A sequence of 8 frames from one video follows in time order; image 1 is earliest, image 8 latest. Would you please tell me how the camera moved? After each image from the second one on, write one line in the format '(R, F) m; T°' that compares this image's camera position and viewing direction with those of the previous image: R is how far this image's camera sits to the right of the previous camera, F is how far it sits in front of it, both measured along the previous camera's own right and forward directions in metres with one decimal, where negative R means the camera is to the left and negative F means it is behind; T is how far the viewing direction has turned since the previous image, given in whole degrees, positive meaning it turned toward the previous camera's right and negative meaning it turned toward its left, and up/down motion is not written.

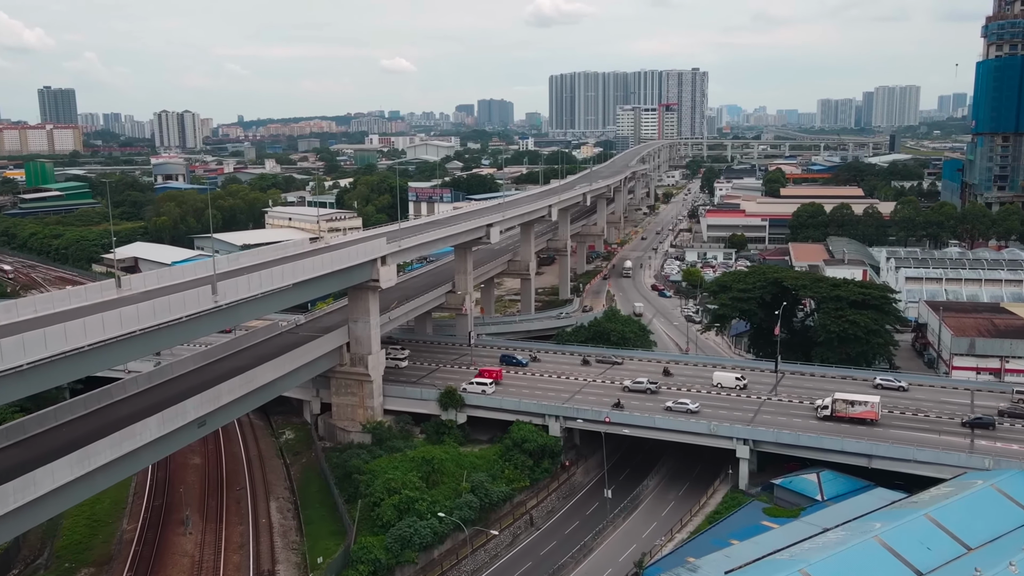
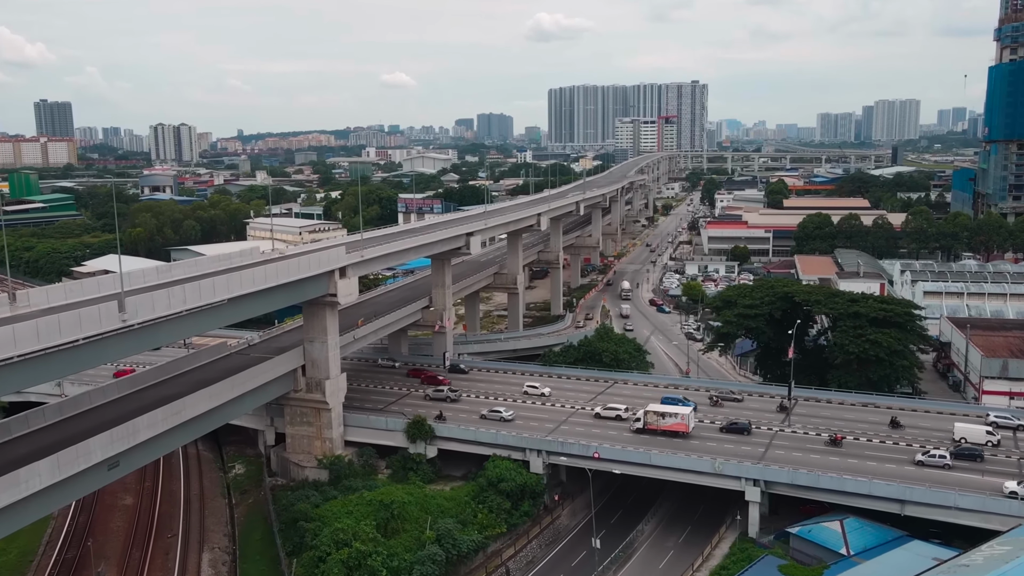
(+0.8, +4.6) m; 0°
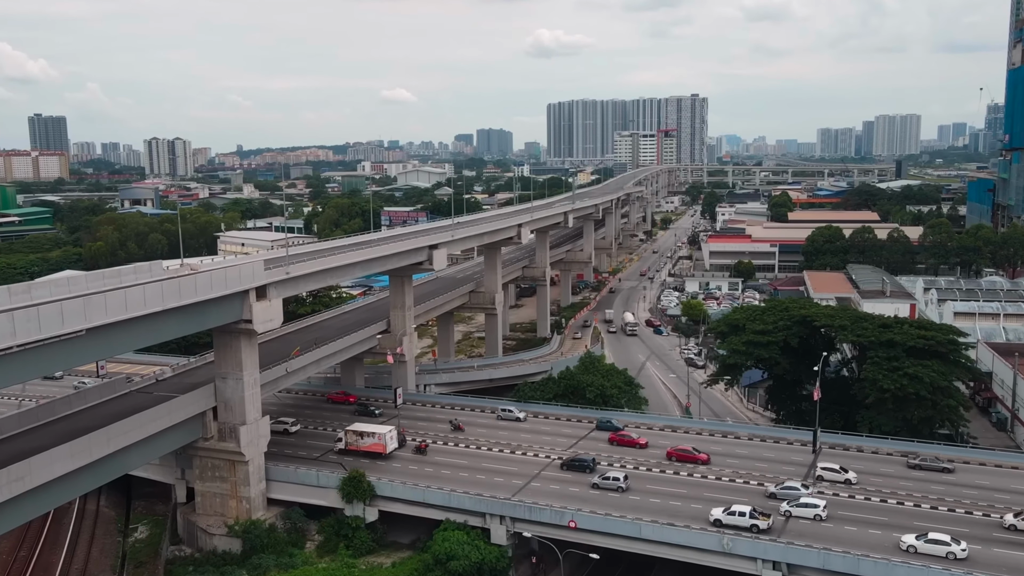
(+1.2, +6.4) m; 0°
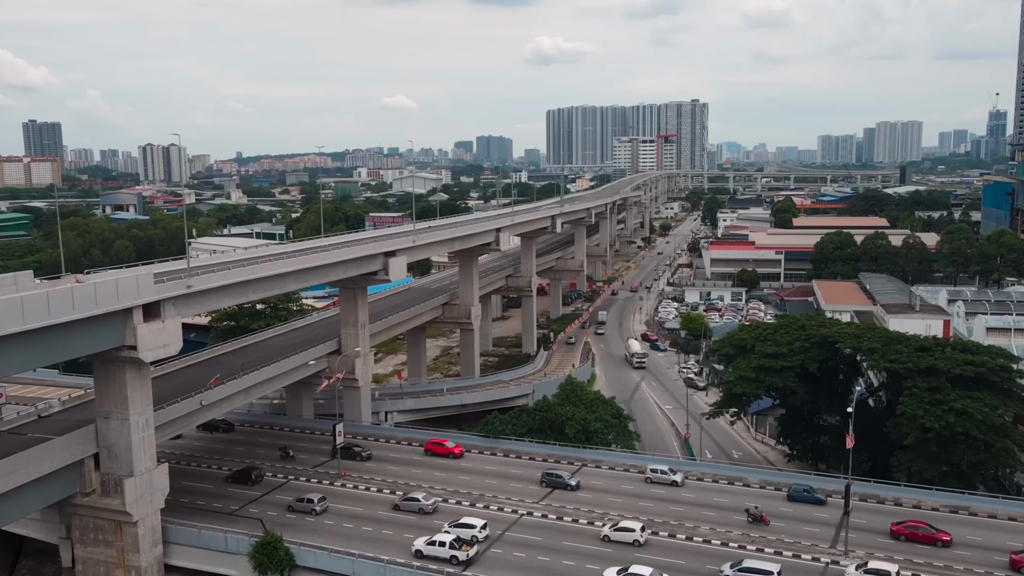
(+1.1, +5.5) m; 0°
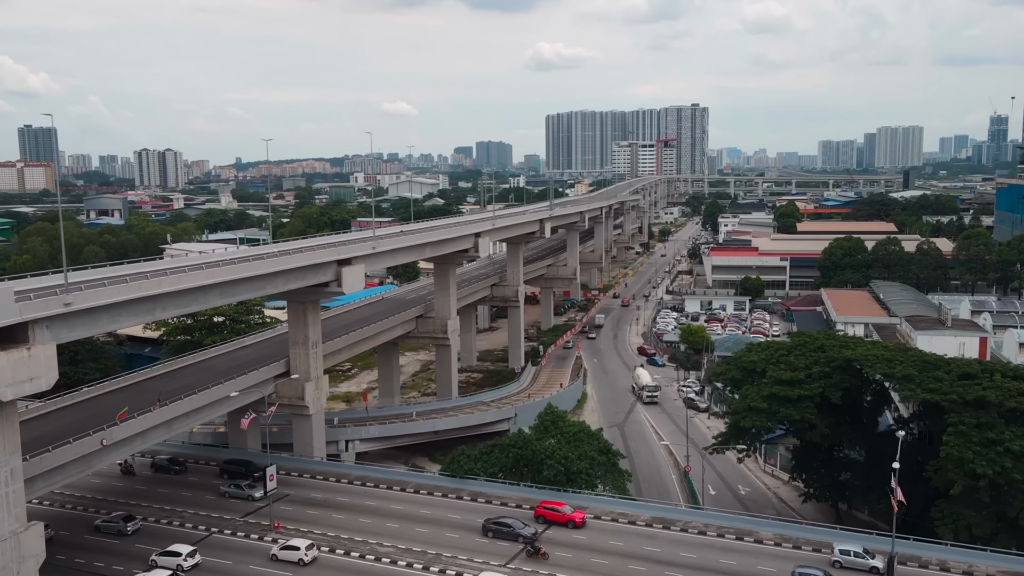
(+0.8, +4.4) m; 0°
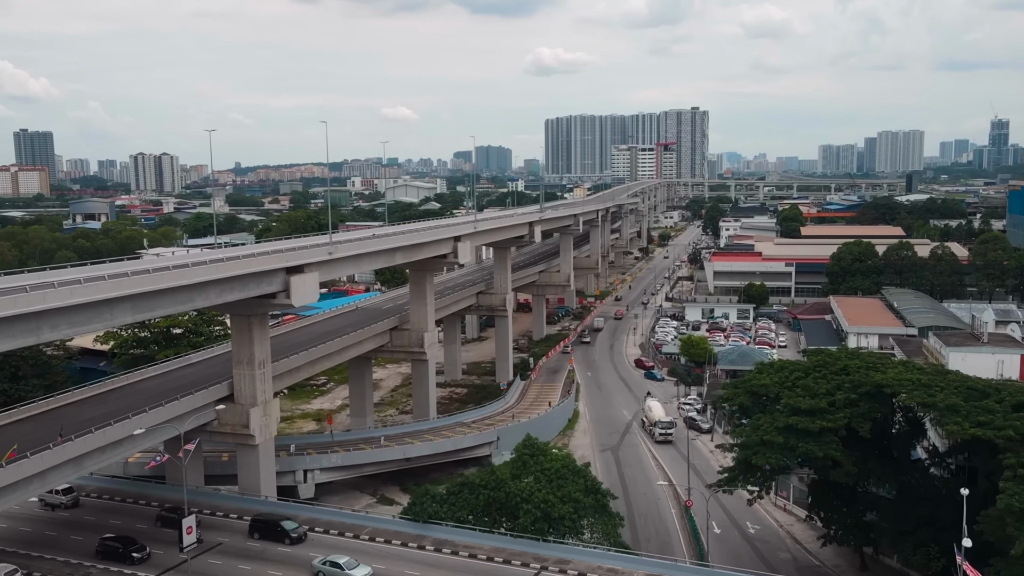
(+0.7, +3.8) m; 0°
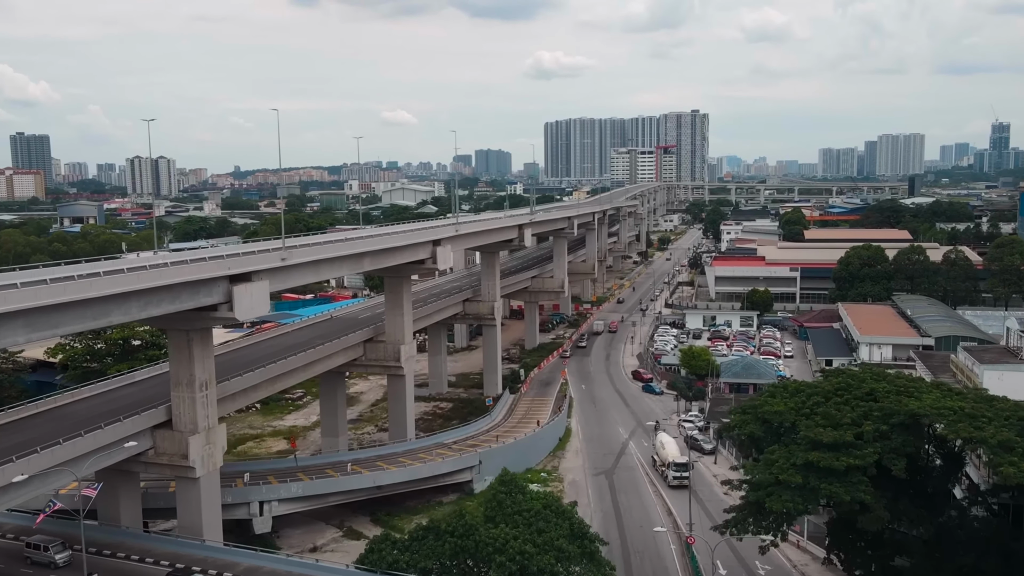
(+0.5, +3.2) m; 0°
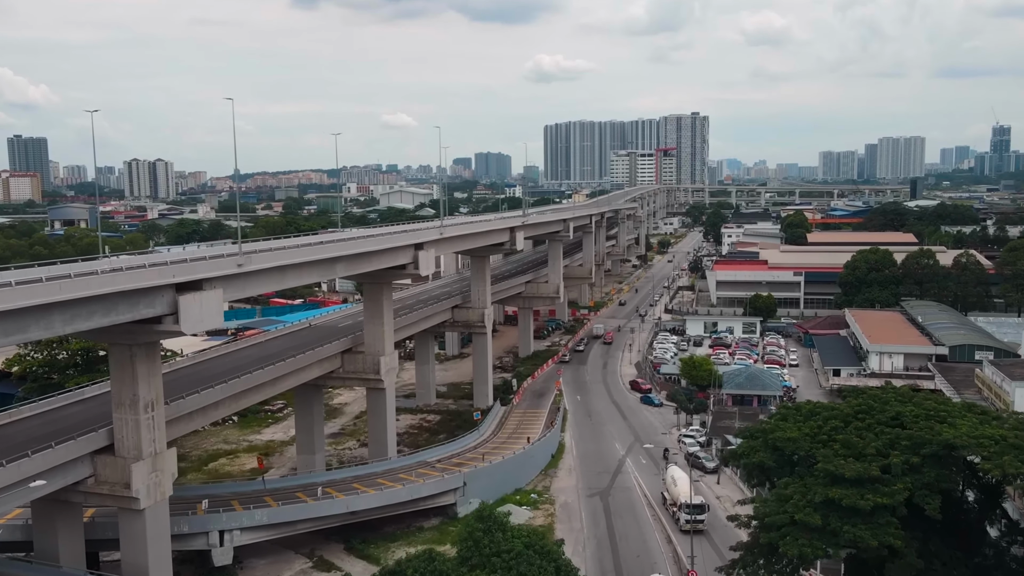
(+0.4, +2.3) m; 0°
